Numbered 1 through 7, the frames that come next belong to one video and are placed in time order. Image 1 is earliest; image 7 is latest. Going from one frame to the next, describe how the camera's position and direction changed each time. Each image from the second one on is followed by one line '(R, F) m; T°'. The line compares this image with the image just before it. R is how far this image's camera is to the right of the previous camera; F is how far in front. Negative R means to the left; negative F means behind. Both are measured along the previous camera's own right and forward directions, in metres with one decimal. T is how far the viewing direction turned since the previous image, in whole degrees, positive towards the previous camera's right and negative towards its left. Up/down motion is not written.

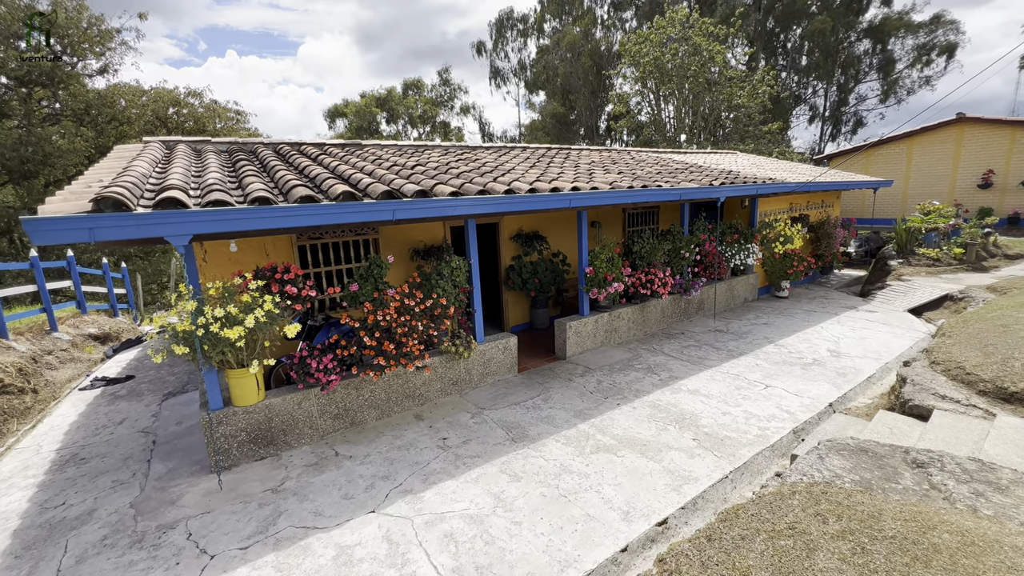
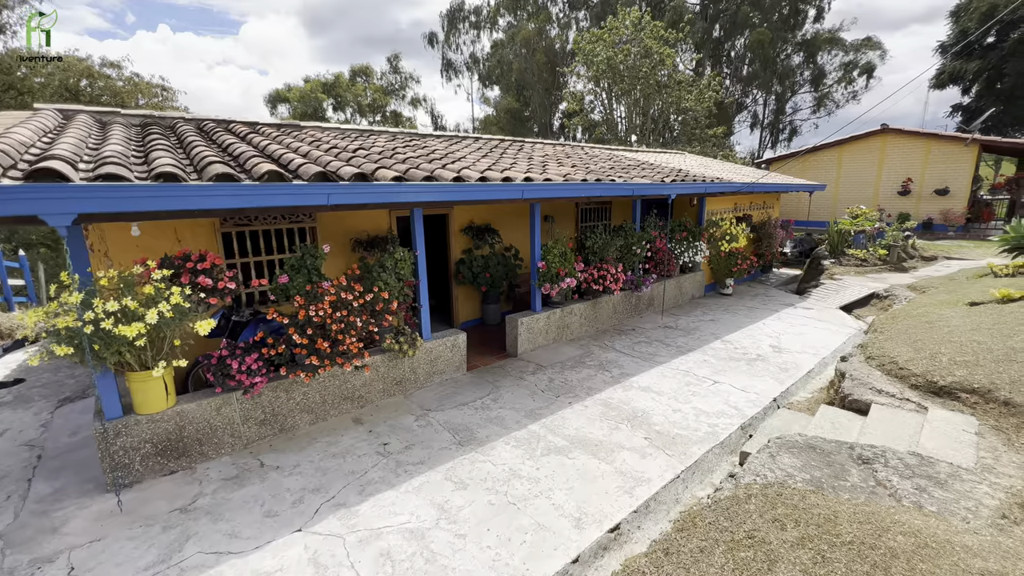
(0.0, +0.2) m; +6°
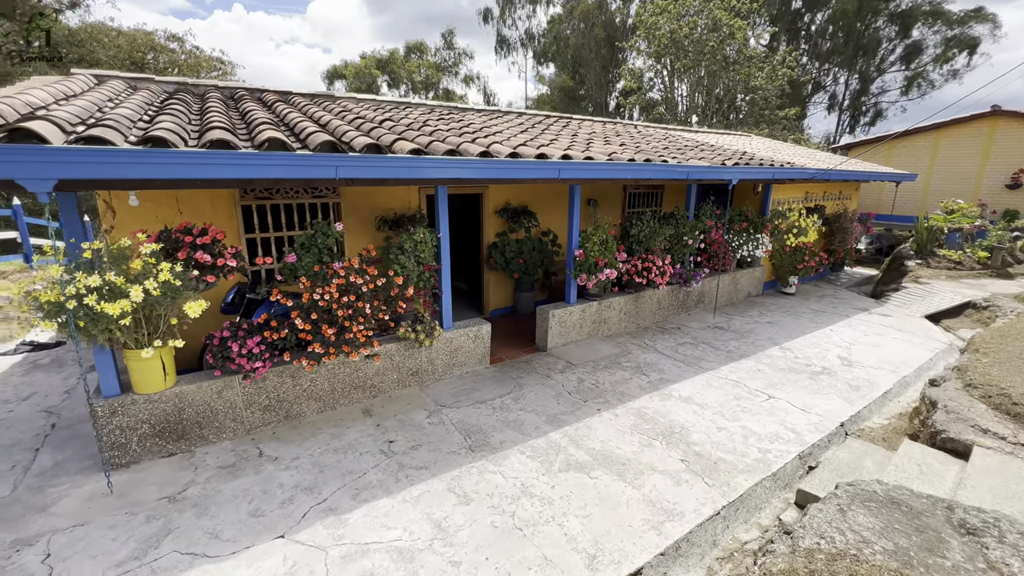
(+0.1, +0.4) m; -6°
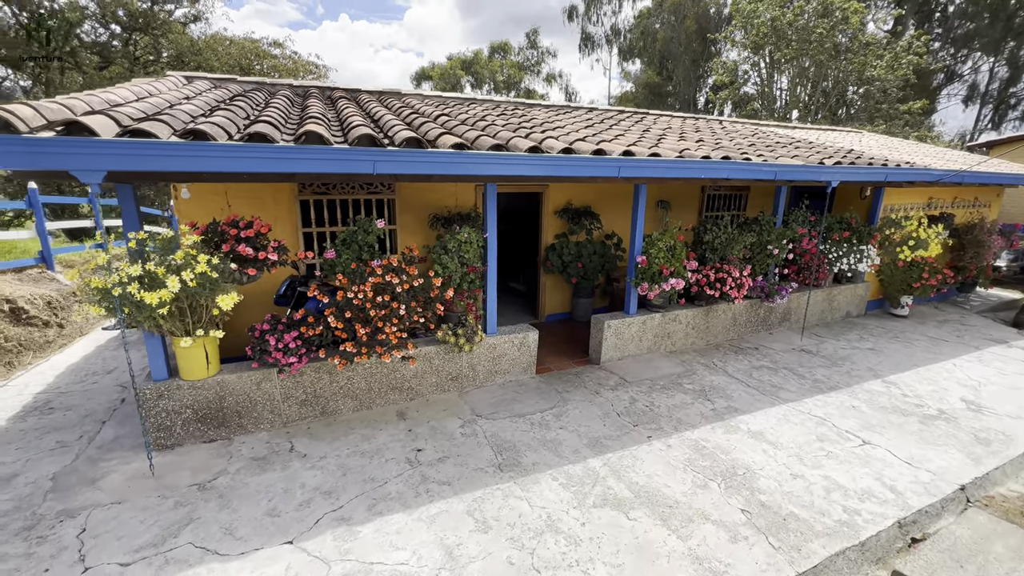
(+0.2, +0.3) m; -9°
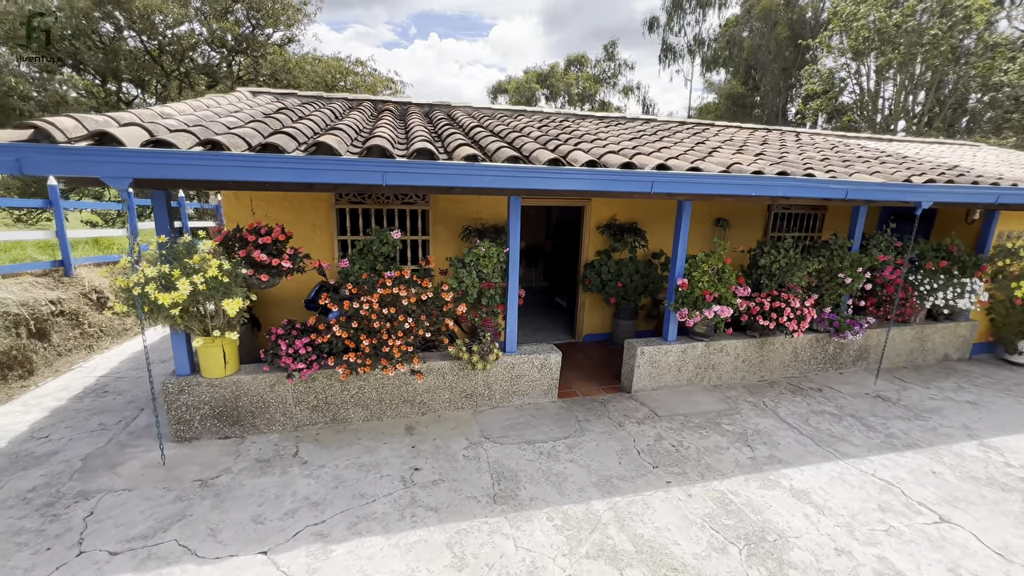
(+0.4, +0.2) m; -9°
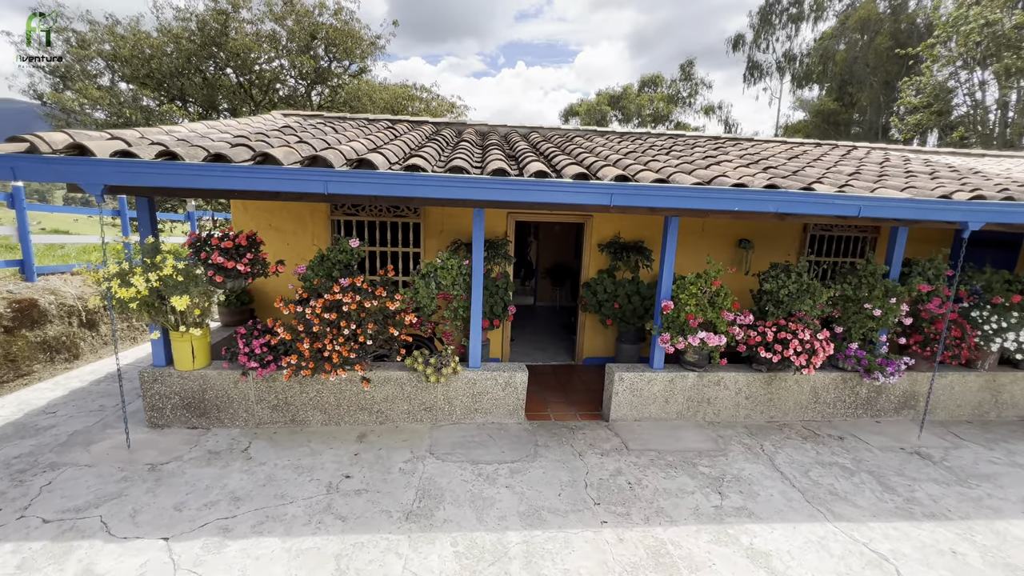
(+0.9, +0.2) m; -10°
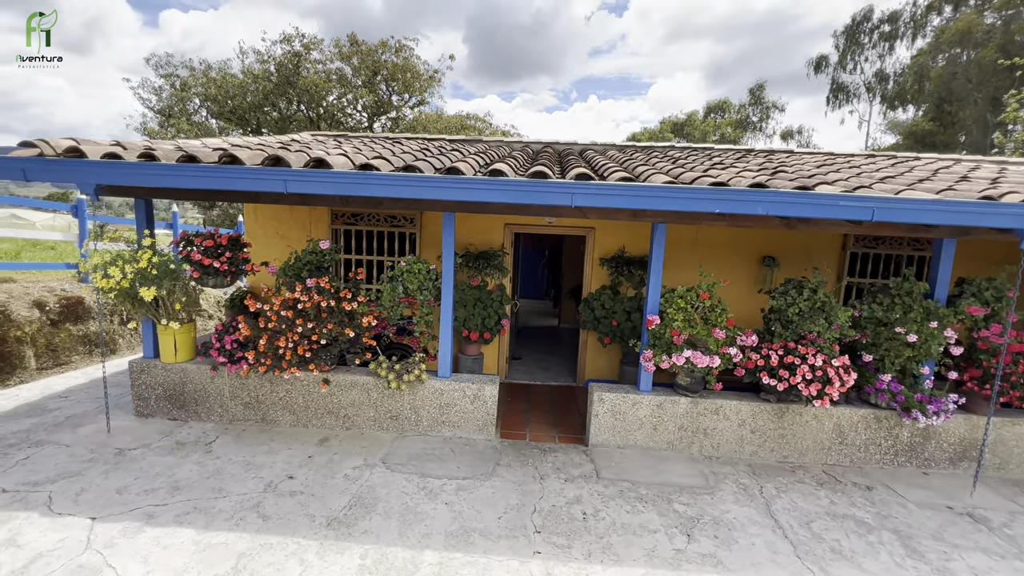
(+0.7, +0.2) m; -8°
